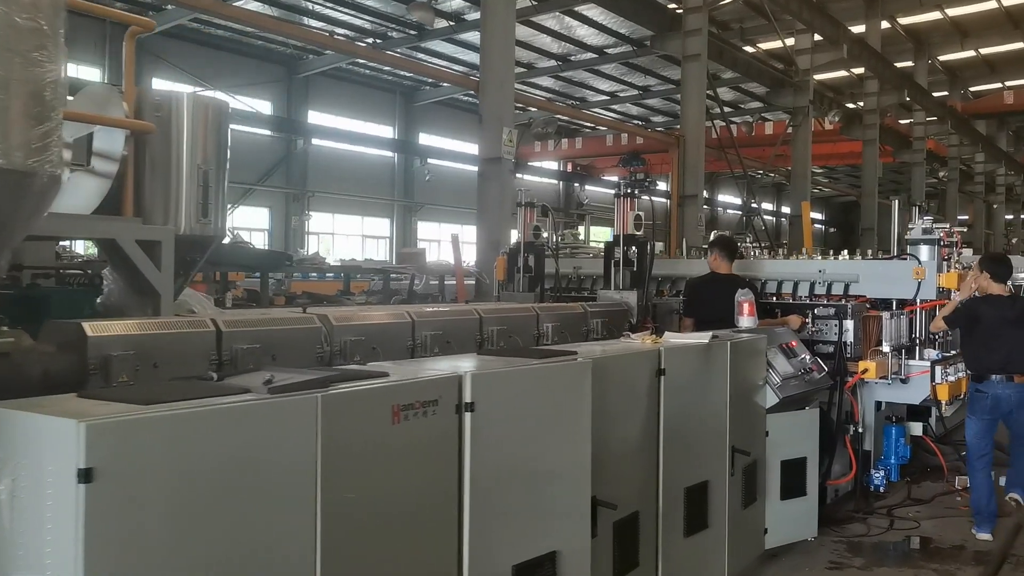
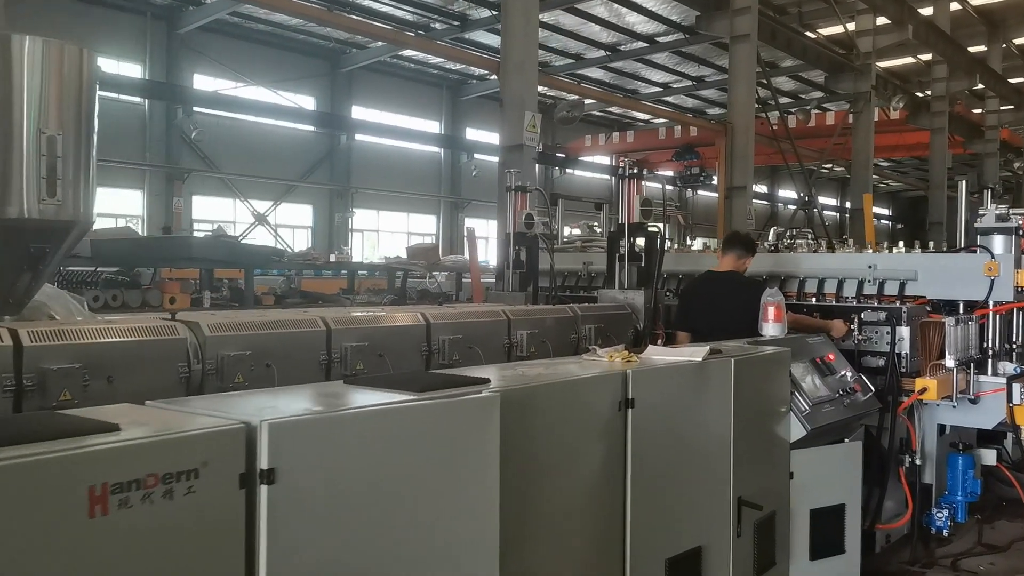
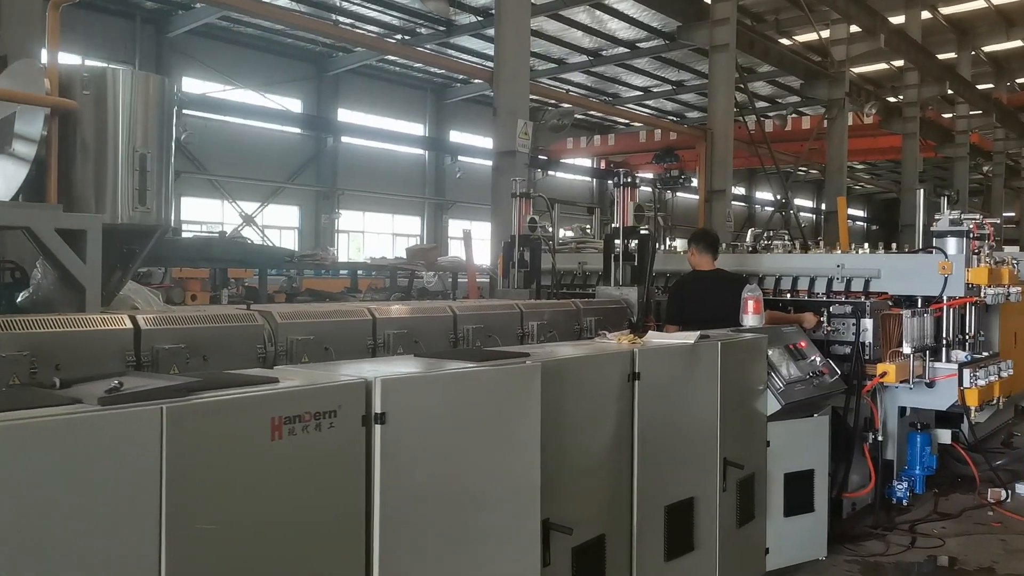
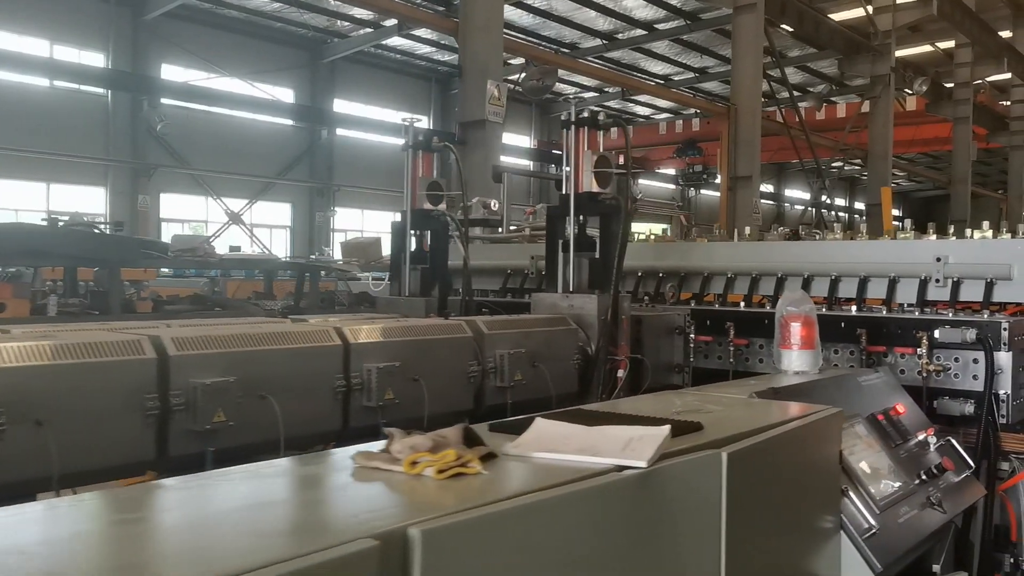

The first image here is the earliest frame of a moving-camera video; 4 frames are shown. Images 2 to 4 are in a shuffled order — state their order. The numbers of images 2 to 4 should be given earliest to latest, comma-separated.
3, 2, 4
